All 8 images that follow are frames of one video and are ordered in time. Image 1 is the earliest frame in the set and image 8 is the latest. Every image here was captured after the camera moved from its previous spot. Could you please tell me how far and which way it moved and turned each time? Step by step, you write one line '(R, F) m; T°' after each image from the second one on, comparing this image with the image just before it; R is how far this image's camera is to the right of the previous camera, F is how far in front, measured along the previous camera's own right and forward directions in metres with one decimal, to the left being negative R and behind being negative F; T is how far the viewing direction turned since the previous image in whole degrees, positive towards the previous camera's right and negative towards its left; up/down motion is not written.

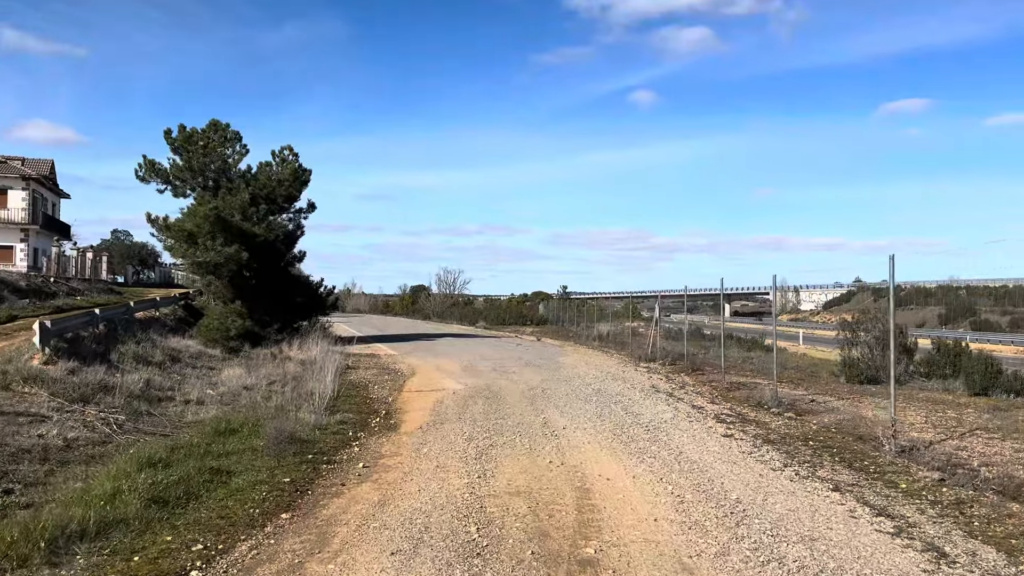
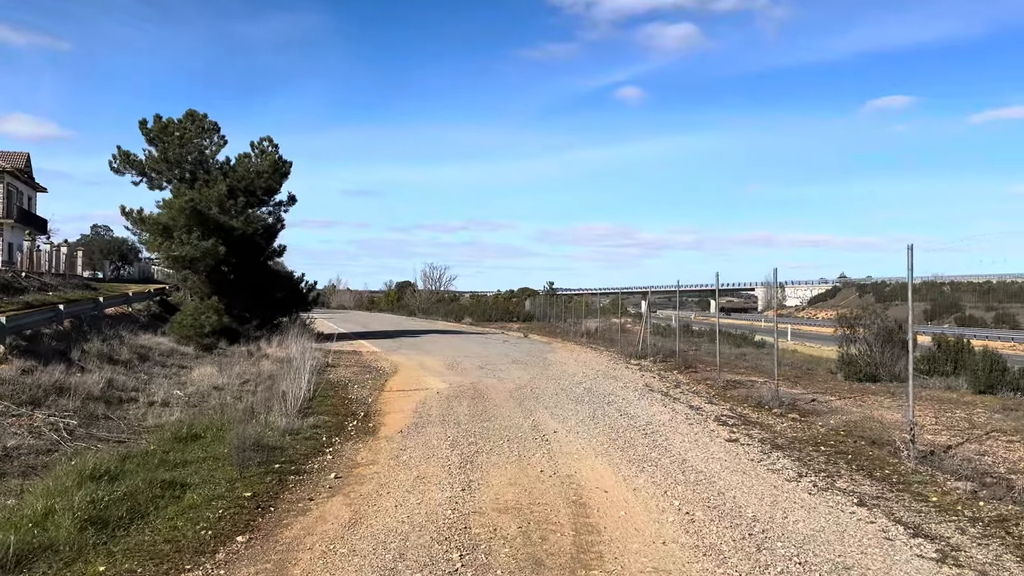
(0.0, +0.6) m; +1°
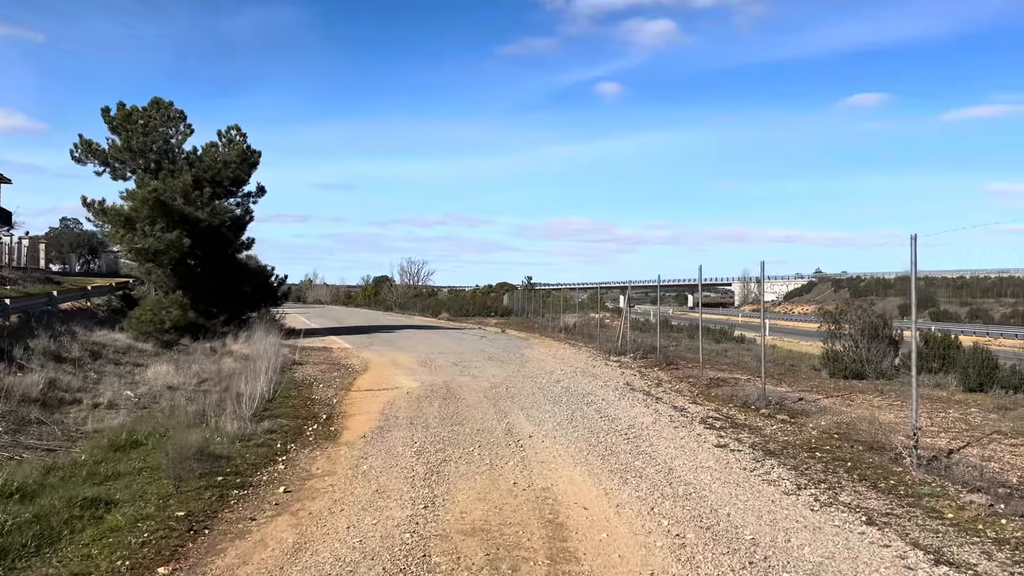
(+0.1, +0.6) m; +2°
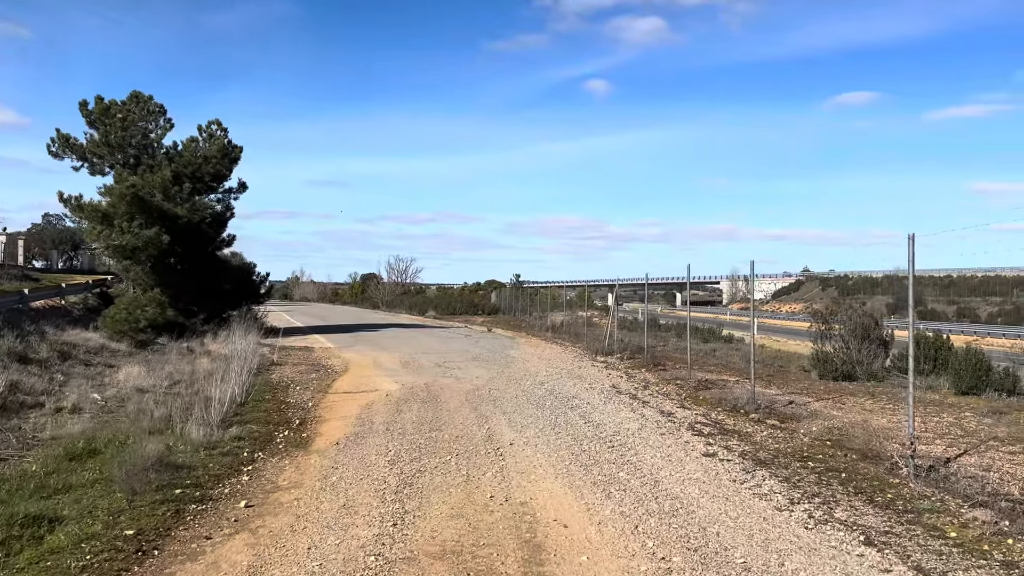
(+0.1, +0.3) m; +1°
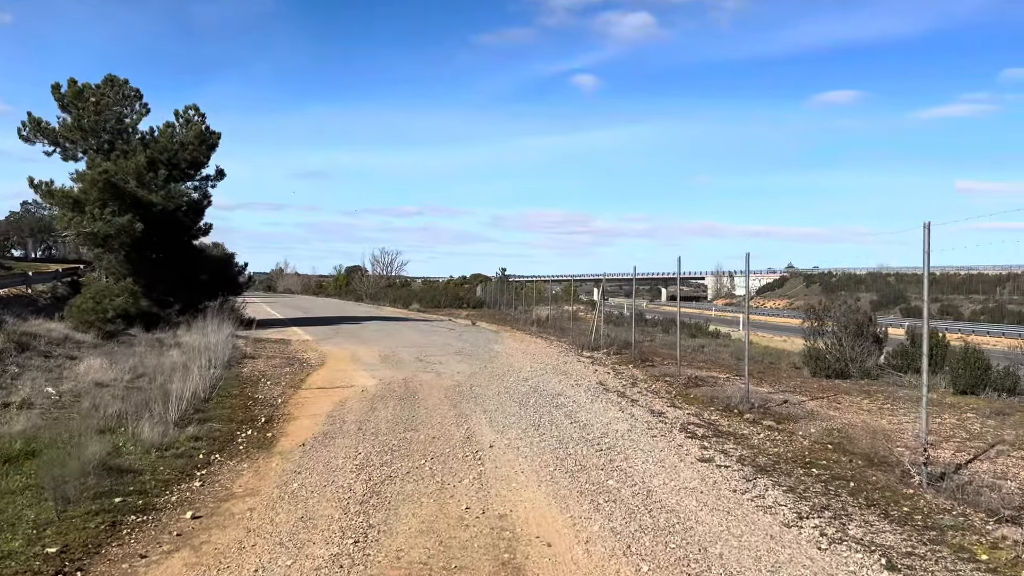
(0.0, +0.5) m; +1°
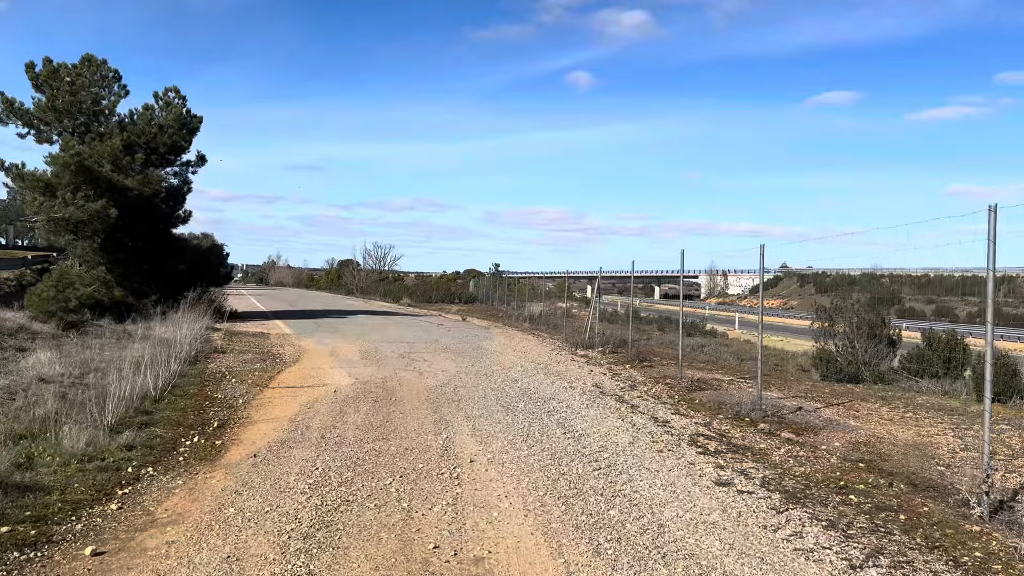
(0.0, +0.9) m; 0°
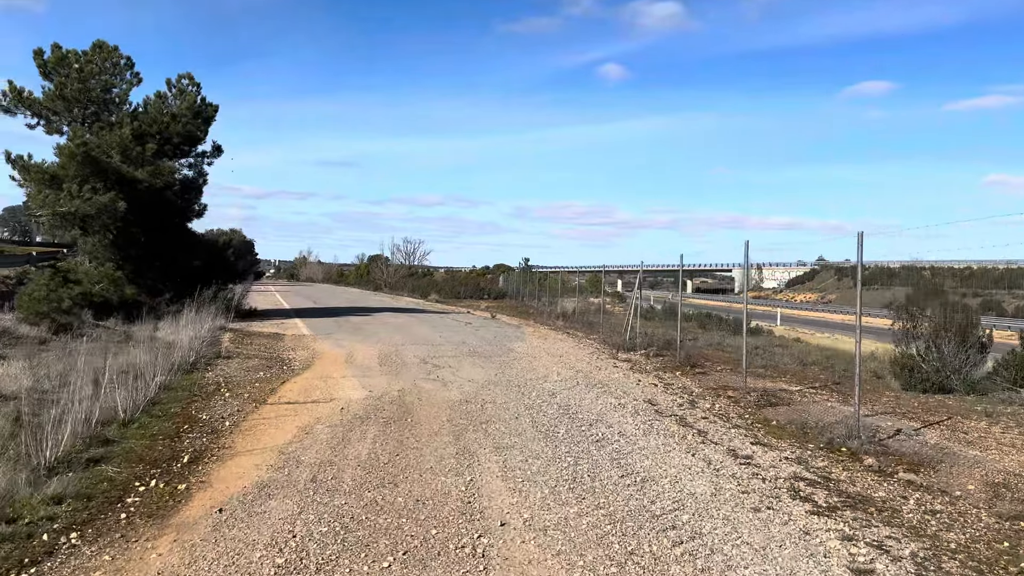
(-0.1, +1.5) m; -2°
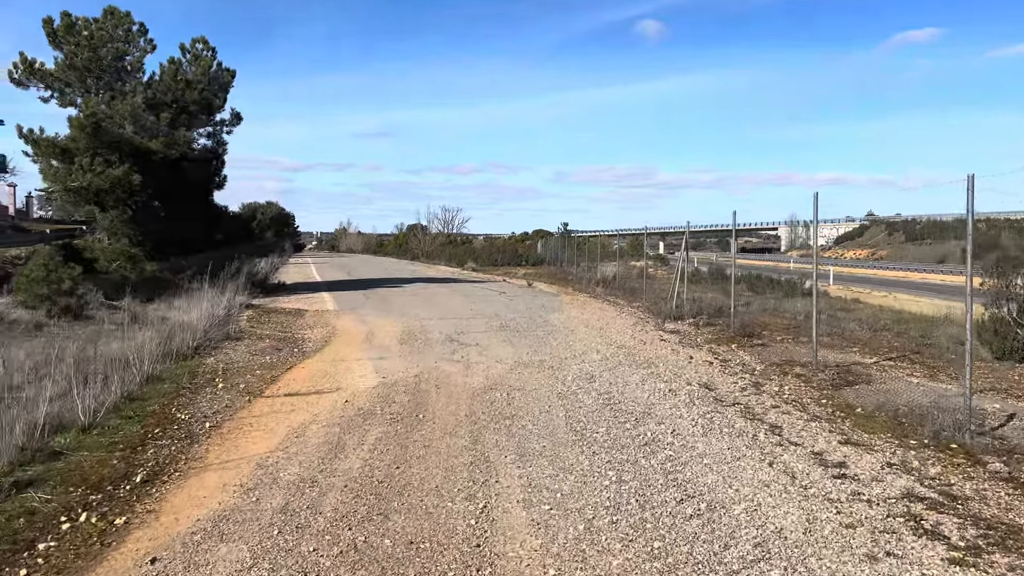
(+0.1, +1.2) m; -3°
